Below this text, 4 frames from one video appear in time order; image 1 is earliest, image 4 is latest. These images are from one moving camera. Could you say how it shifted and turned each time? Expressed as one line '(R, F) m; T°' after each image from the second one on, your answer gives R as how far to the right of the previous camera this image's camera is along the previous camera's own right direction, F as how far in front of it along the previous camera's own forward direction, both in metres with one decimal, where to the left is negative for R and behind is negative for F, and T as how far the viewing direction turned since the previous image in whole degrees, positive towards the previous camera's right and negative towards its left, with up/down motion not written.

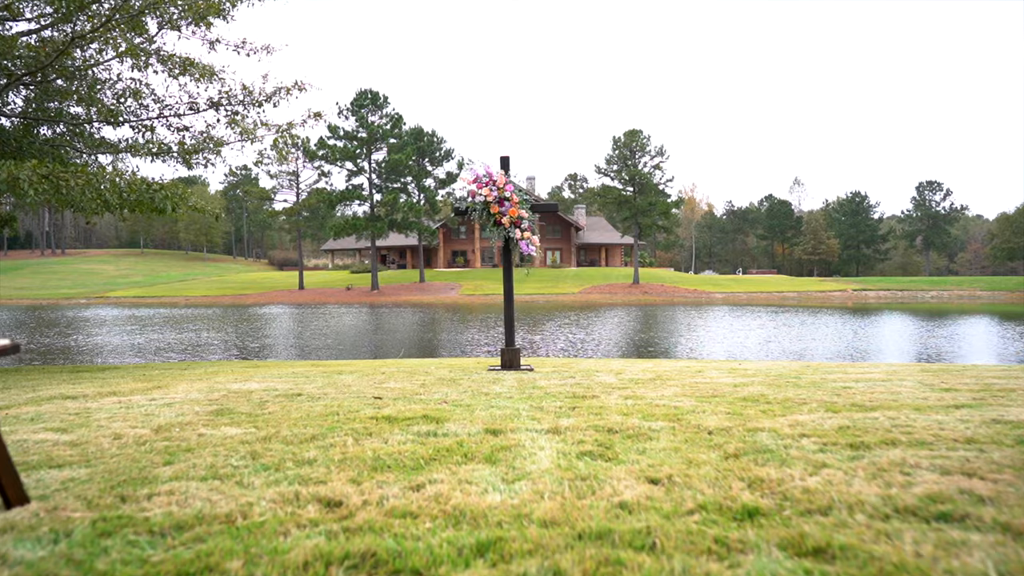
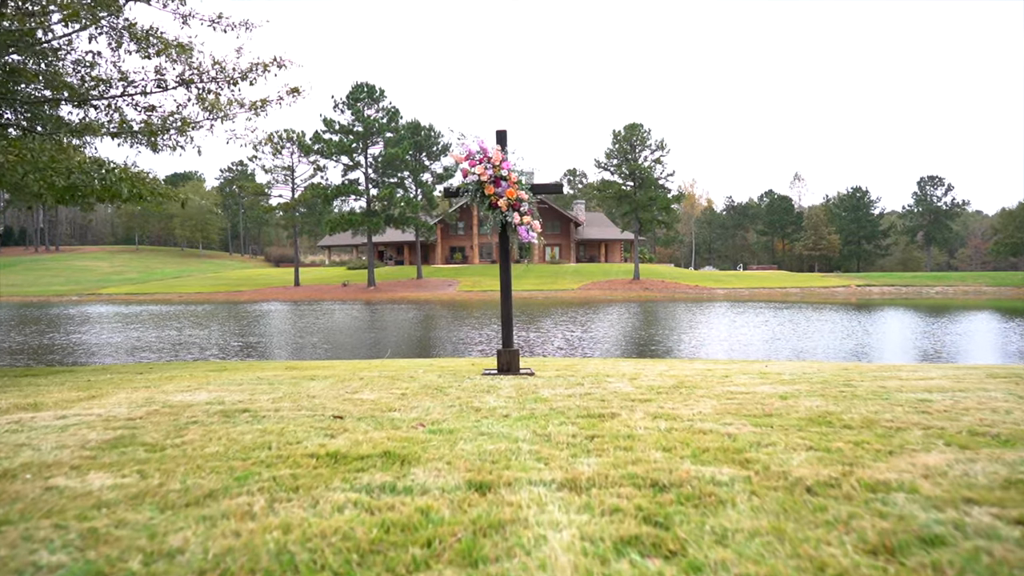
(0.0, +0.9) m; 0°
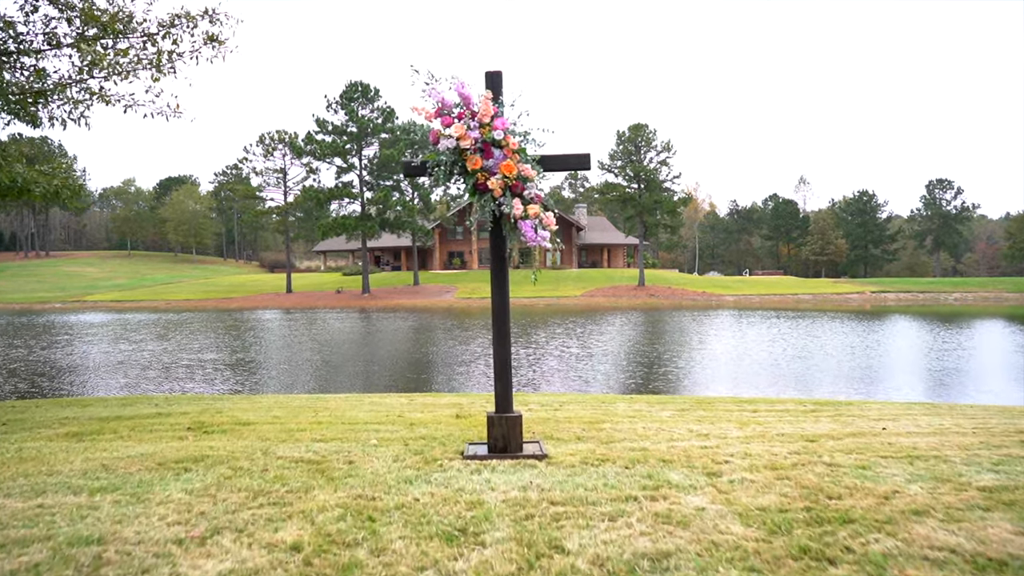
(0.0, +2.4) m; 0°
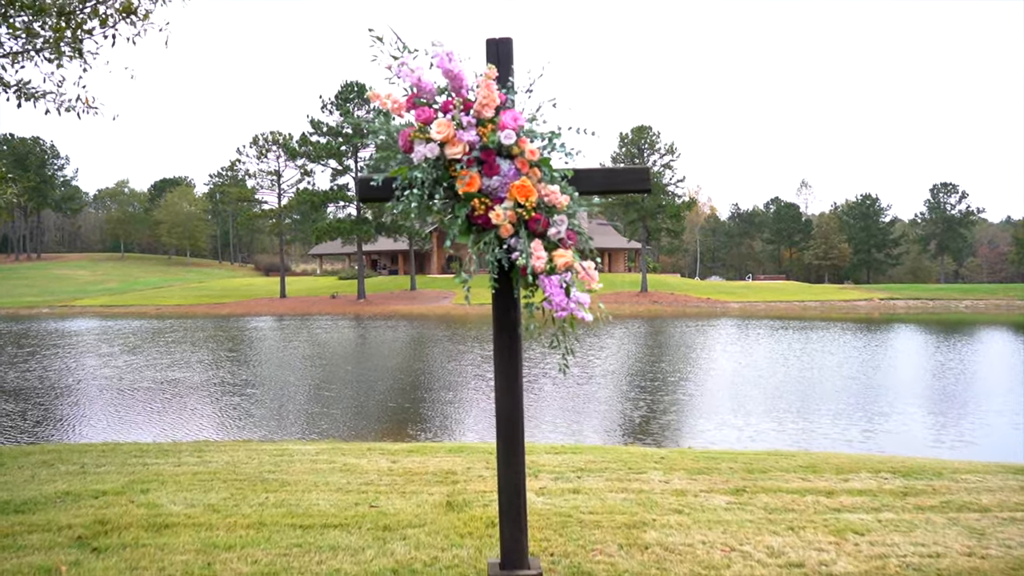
(-0.1, +1.5) m; 0°
